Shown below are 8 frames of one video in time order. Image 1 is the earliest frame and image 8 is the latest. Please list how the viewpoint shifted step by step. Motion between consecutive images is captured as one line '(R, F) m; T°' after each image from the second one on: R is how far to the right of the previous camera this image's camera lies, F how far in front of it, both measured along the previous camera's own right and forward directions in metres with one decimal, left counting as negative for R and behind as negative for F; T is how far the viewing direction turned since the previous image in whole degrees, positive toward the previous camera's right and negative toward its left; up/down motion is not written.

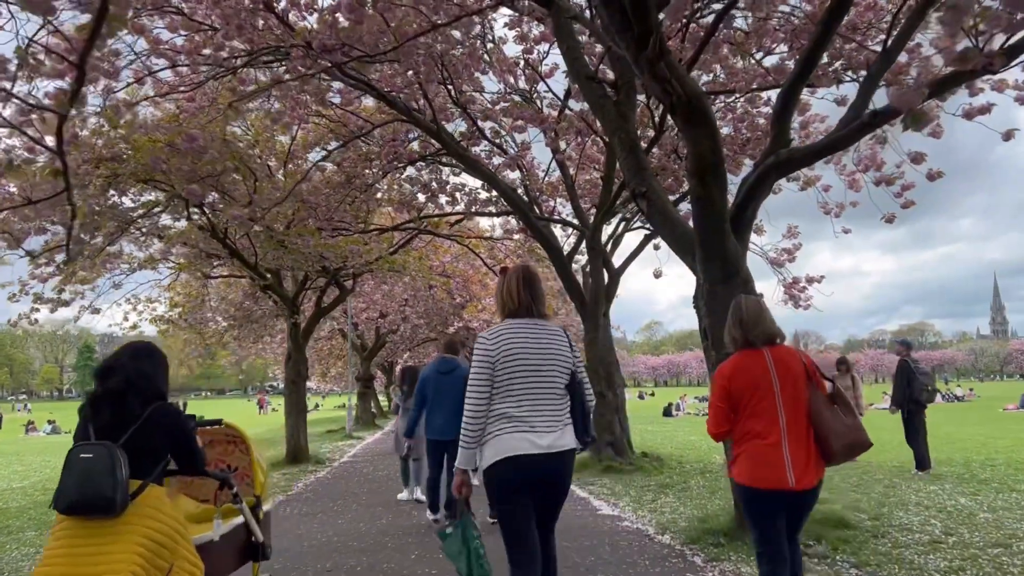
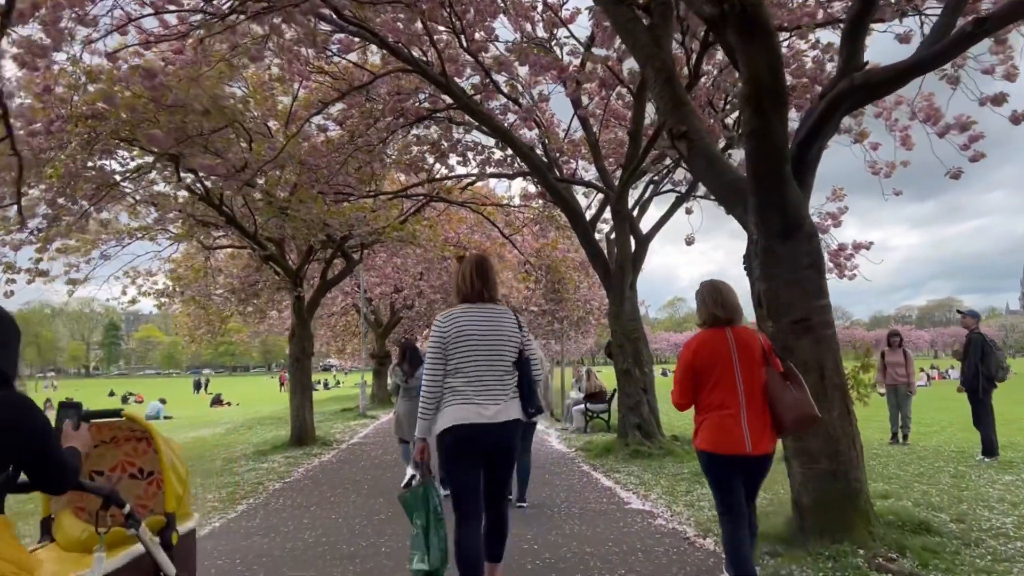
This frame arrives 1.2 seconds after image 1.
(0.0, +1.0) m; -1°
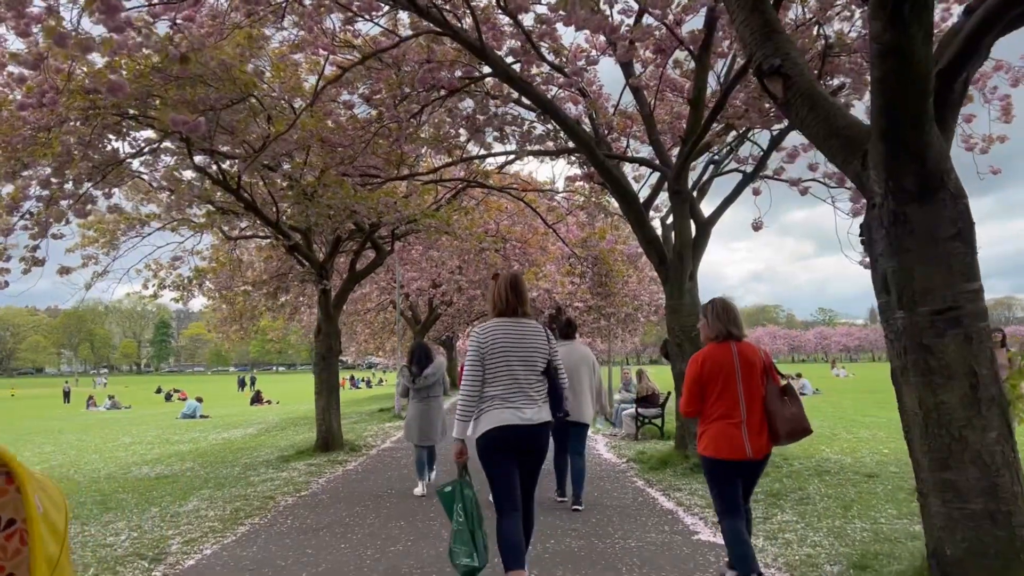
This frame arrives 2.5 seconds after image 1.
(0.0, +1.1) m; -3°
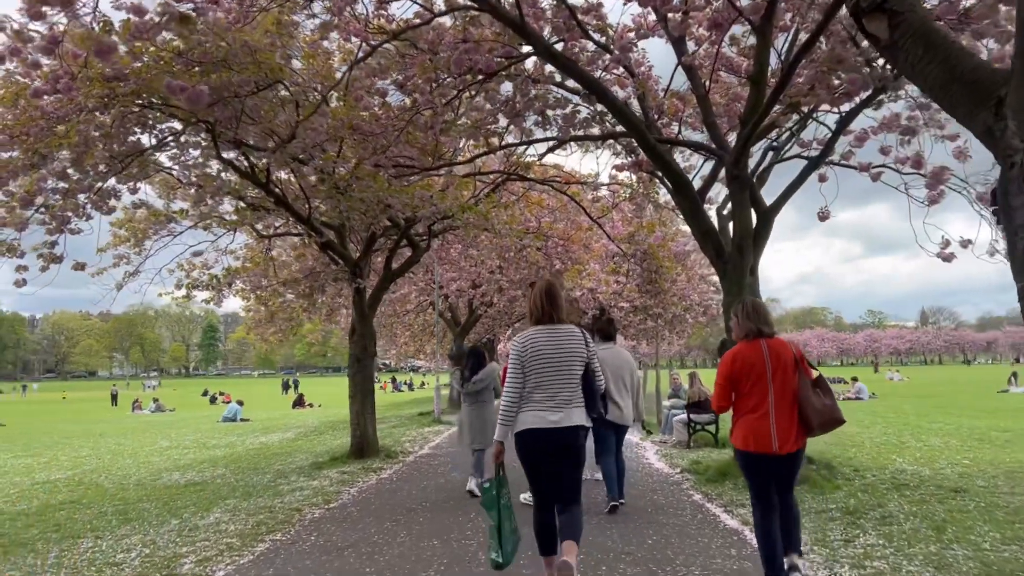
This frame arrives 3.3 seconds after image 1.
(0.0, +0.6) m; -3°
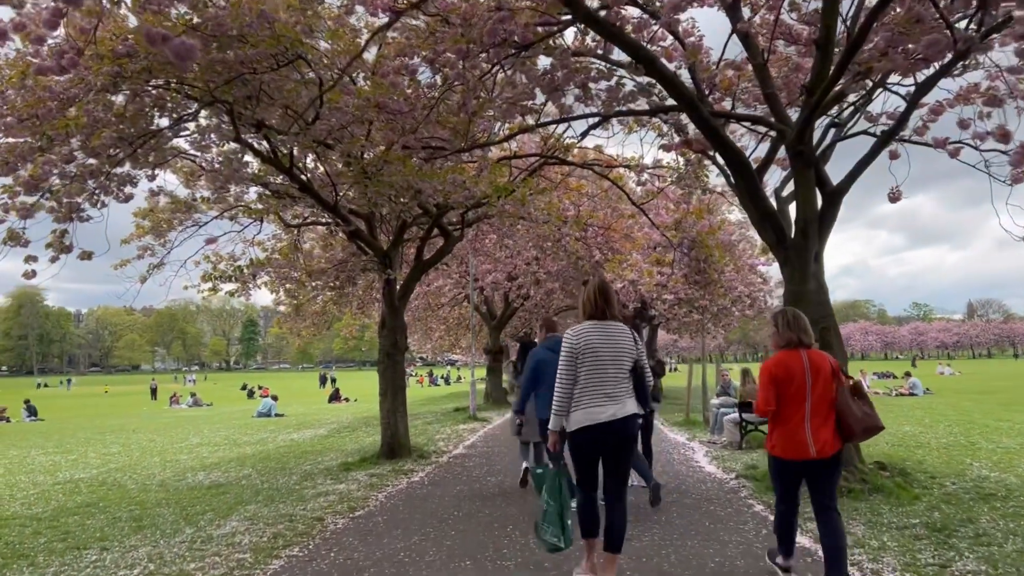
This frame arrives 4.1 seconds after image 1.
(0.0, +0.7) m; -2°
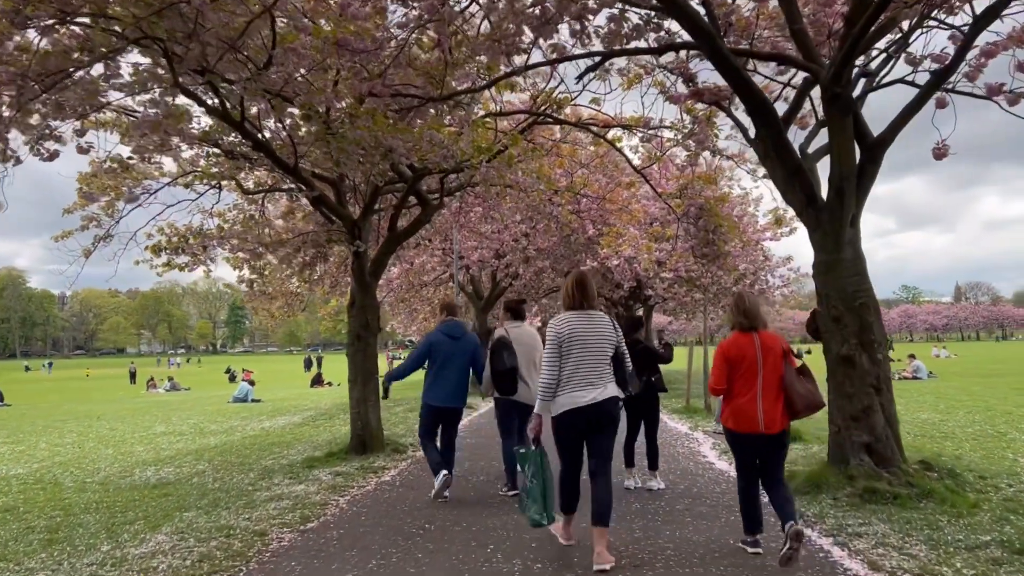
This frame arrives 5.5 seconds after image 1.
(0.0, +1.1) m; +1°
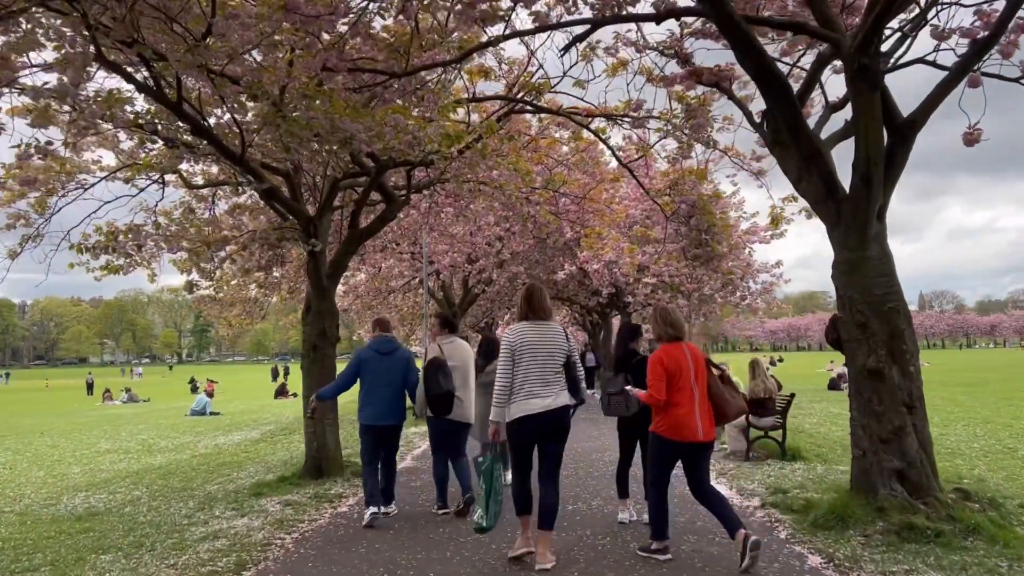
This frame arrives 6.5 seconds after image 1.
(0.0, +0.9) m; +2°
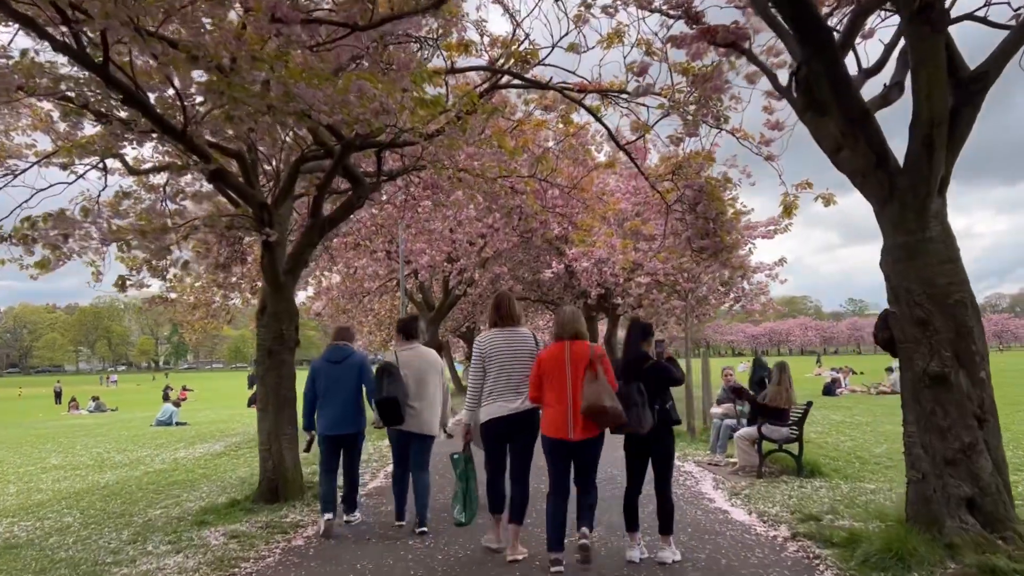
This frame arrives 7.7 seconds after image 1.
(0.0, +1.0) m; +1°
